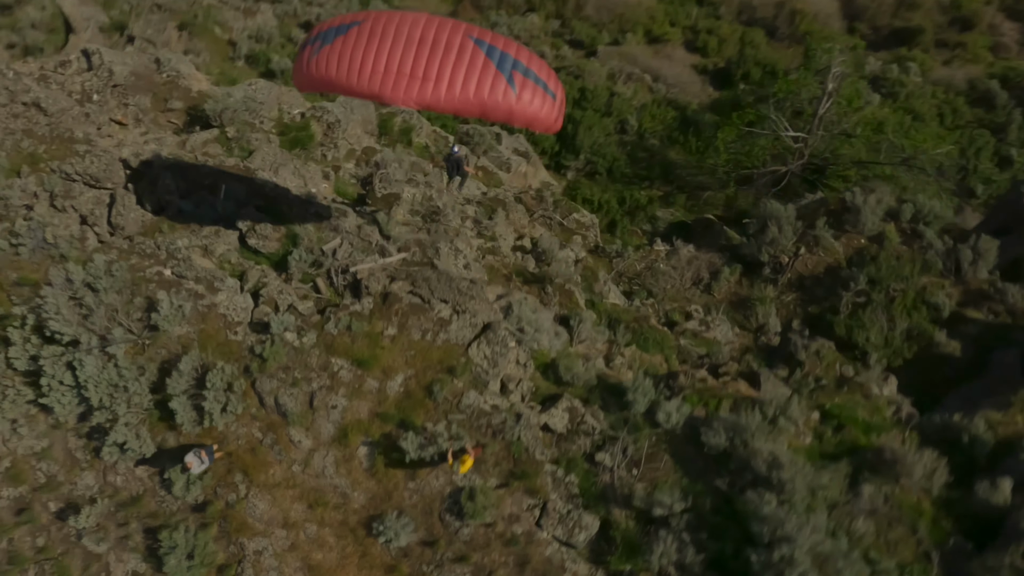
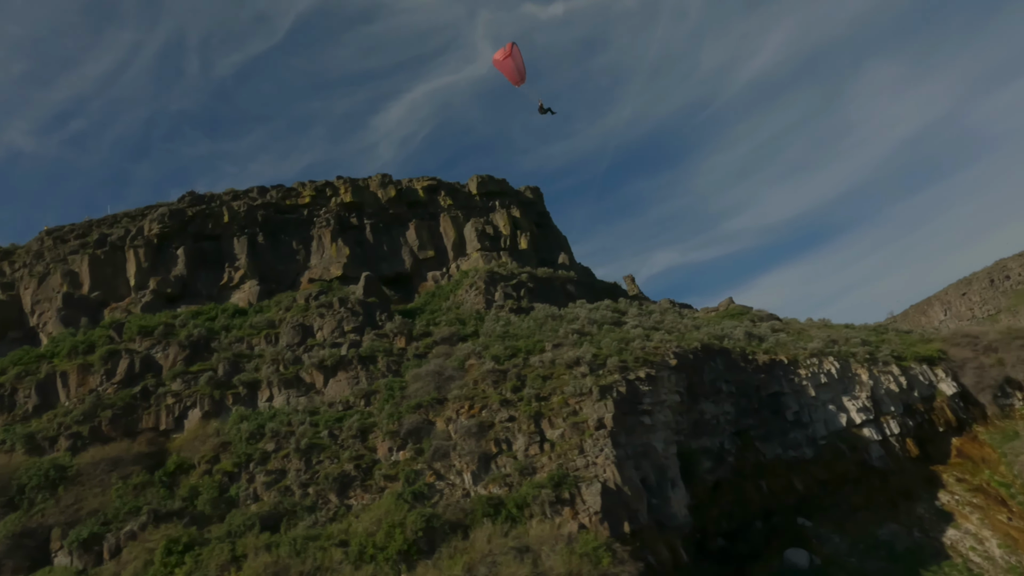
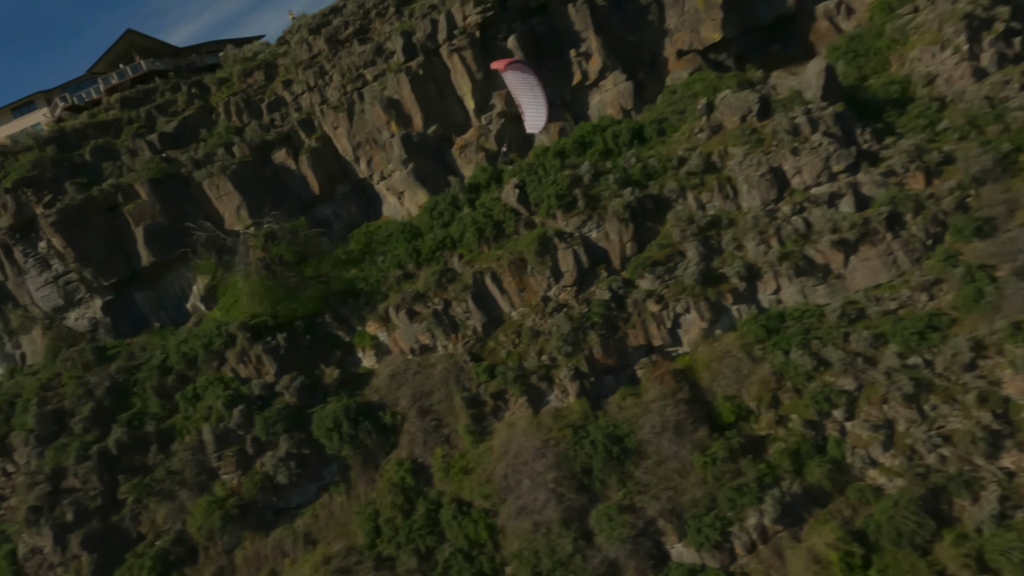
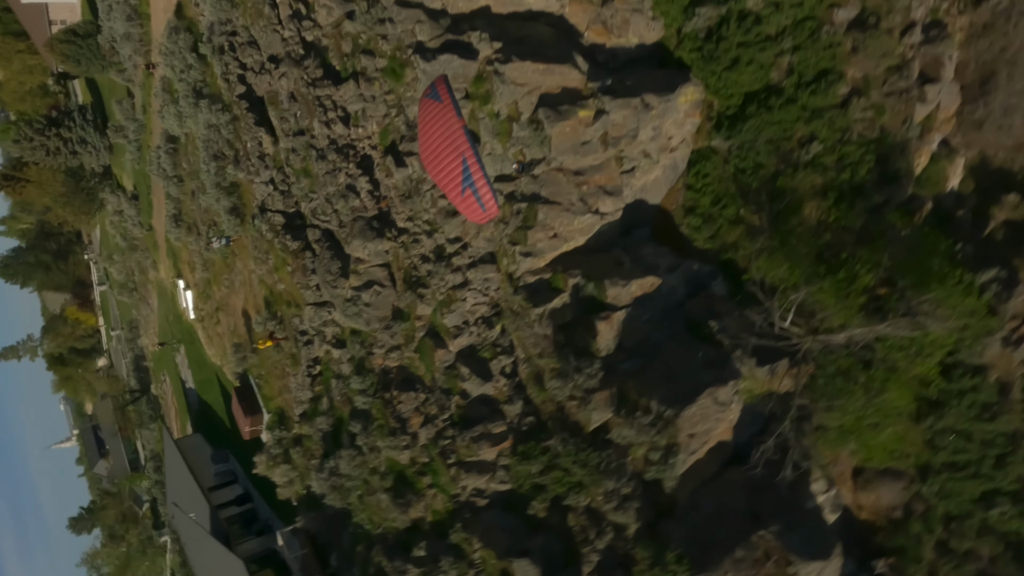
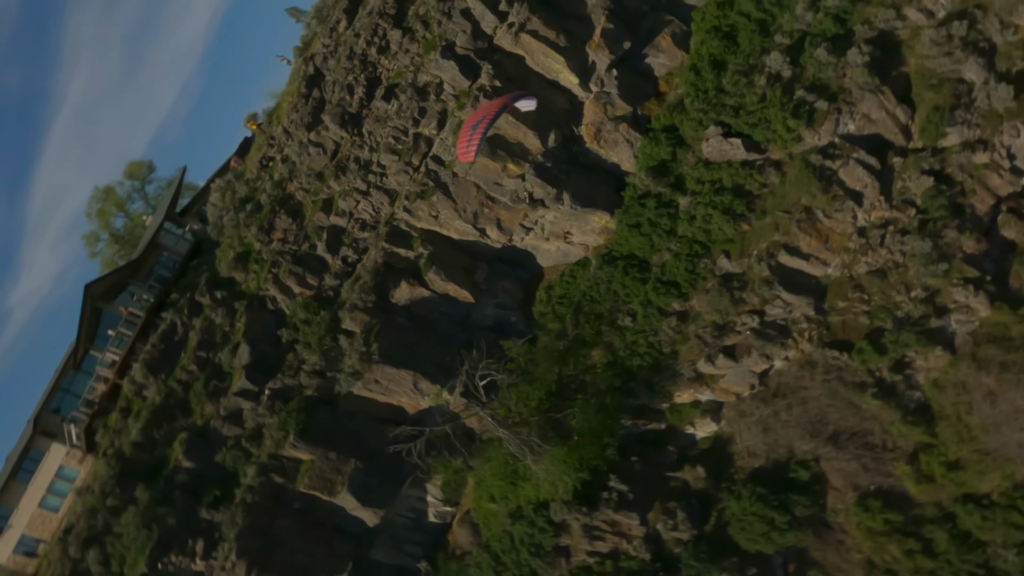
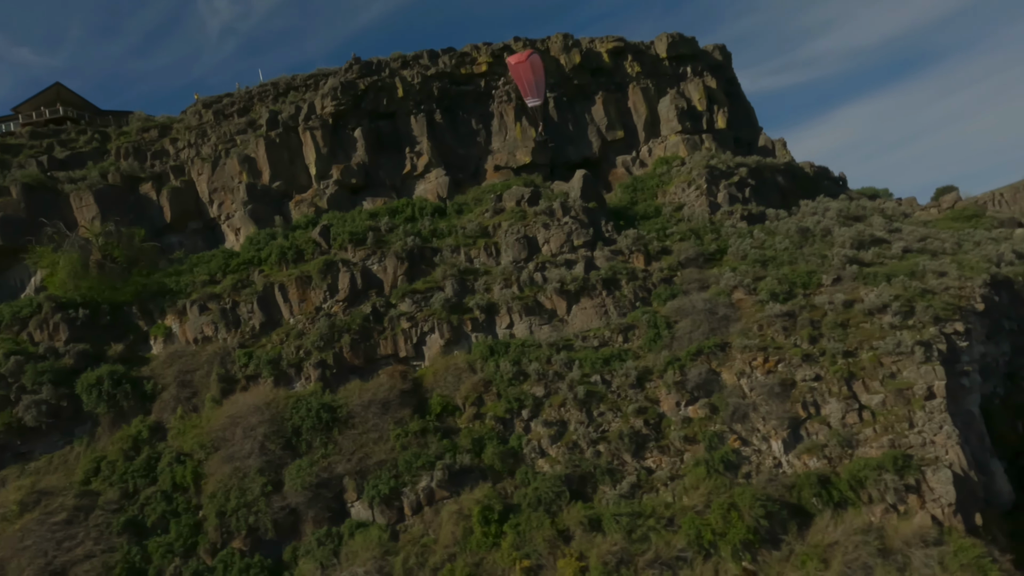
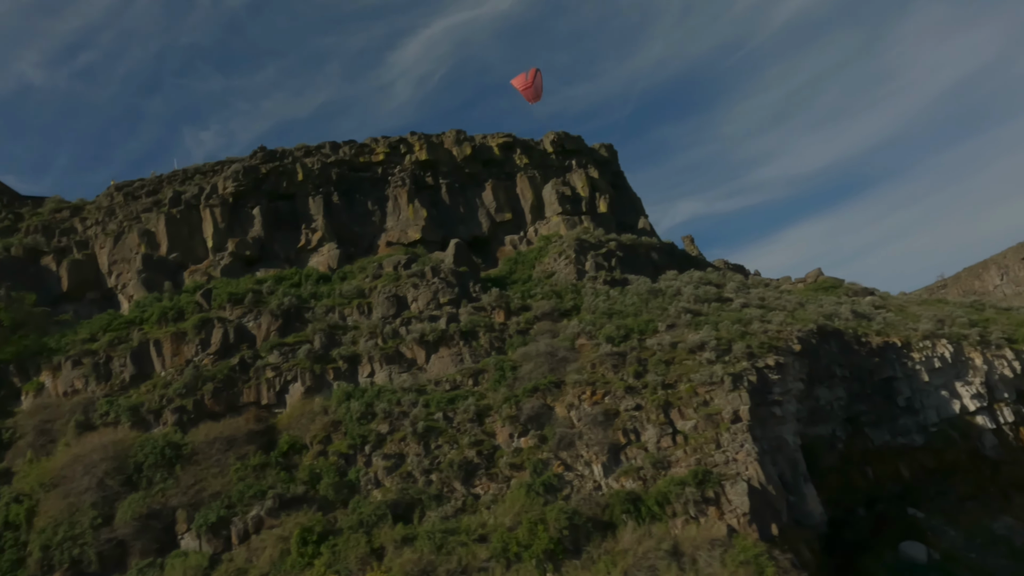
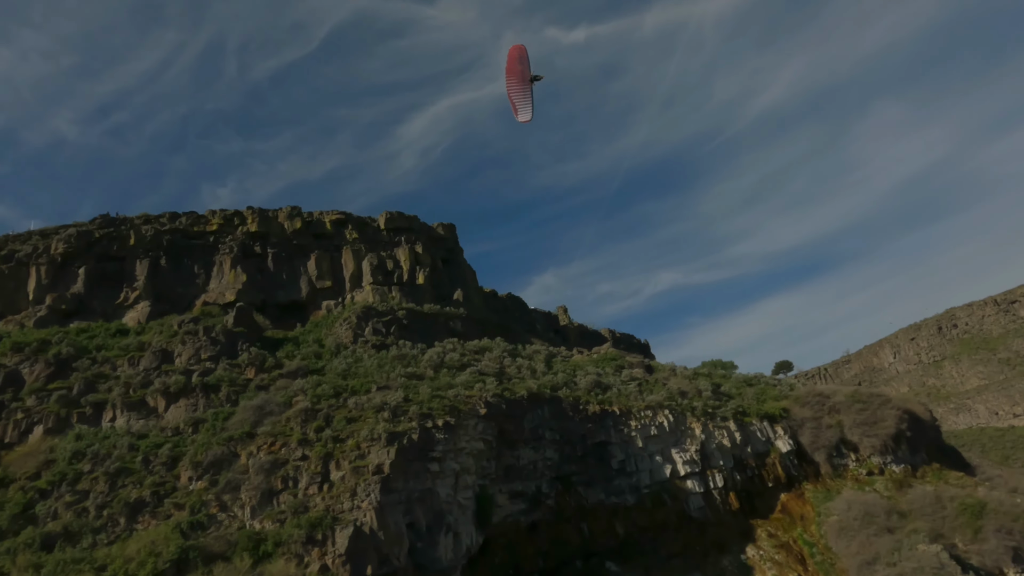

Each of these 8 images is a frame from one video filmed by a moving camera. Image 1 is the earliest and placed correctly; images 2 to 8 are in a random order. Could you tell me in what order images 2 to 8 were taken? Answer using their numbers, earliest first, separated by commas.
4, 5, 3, 6, 7, 2, 8
